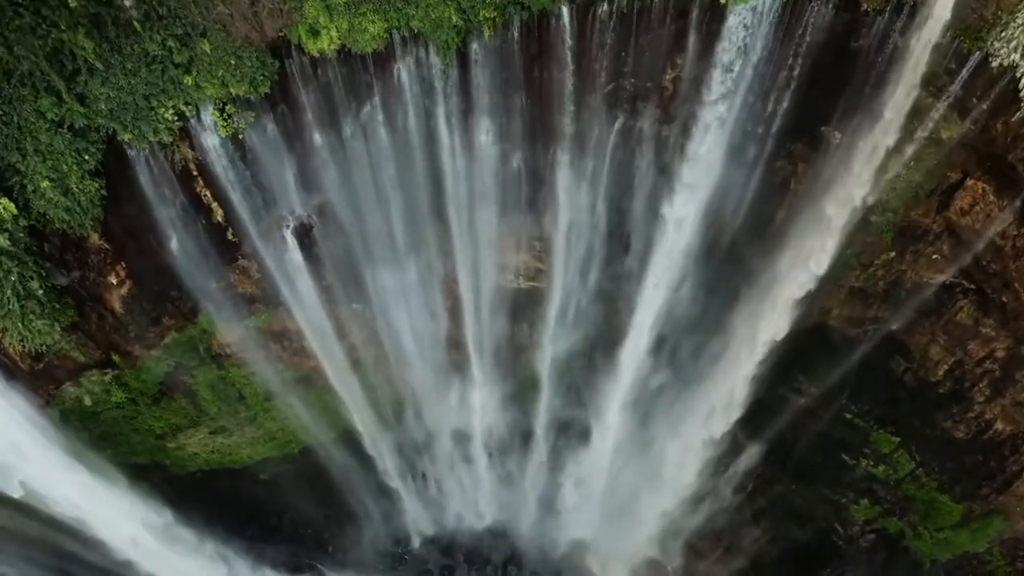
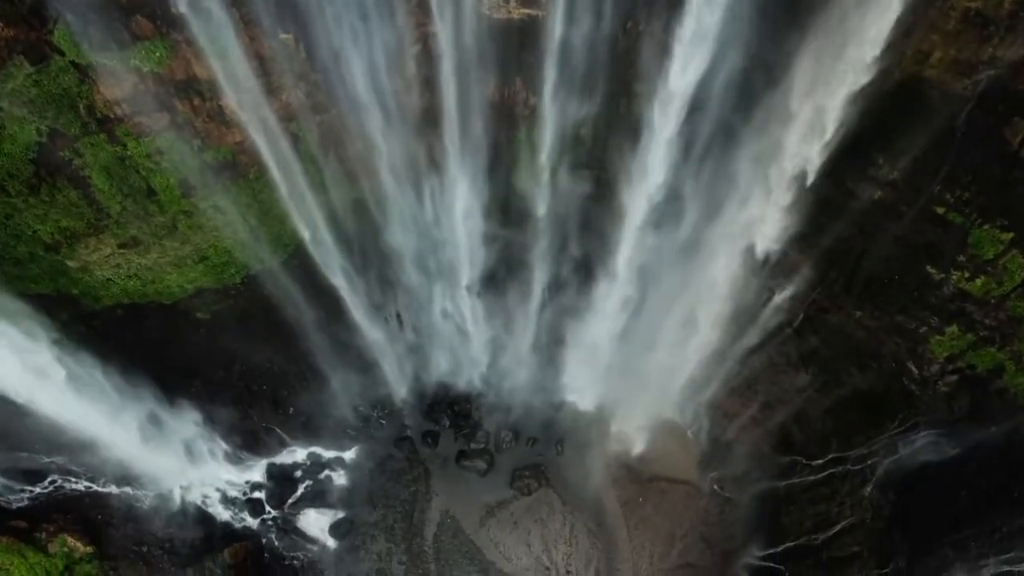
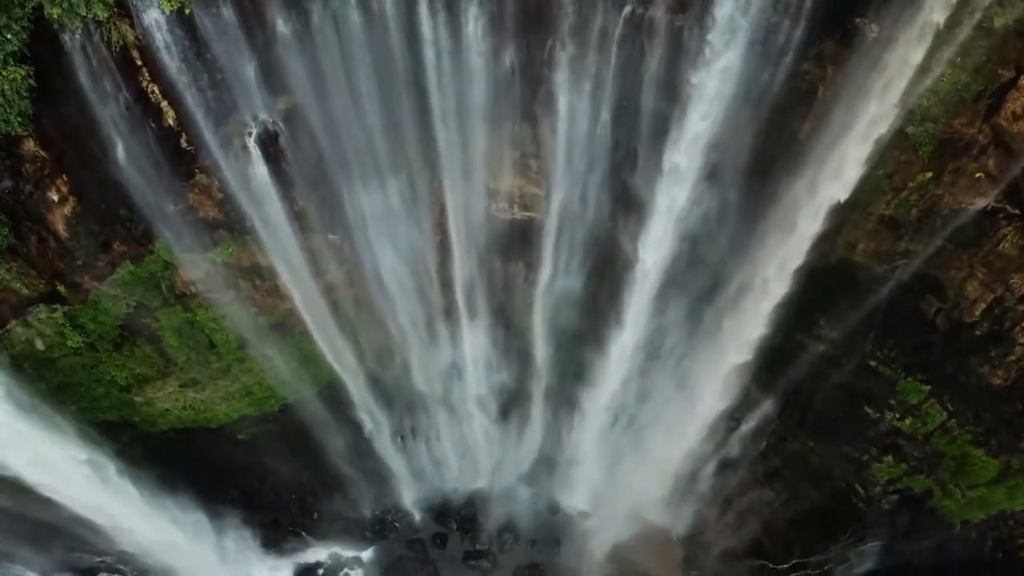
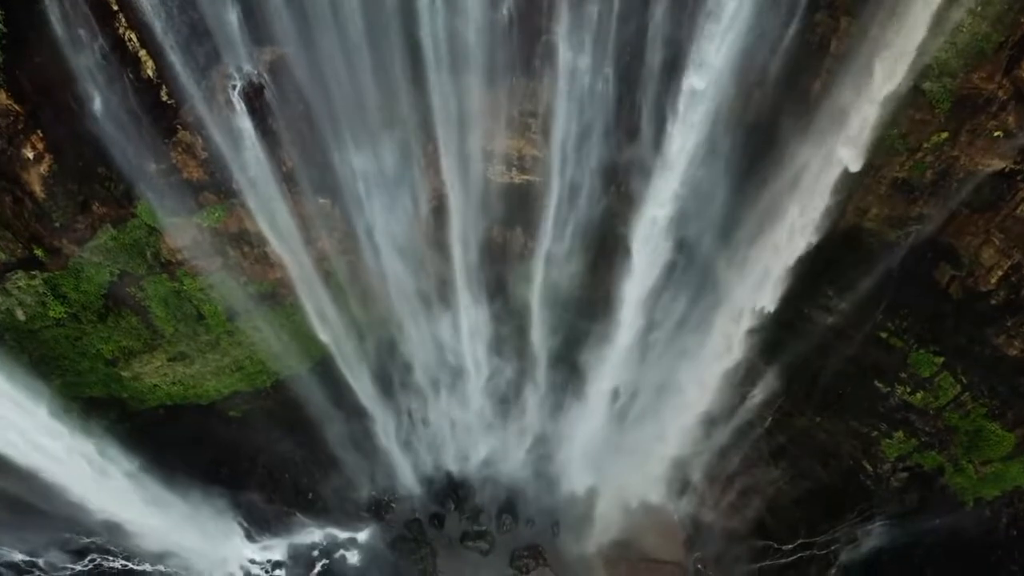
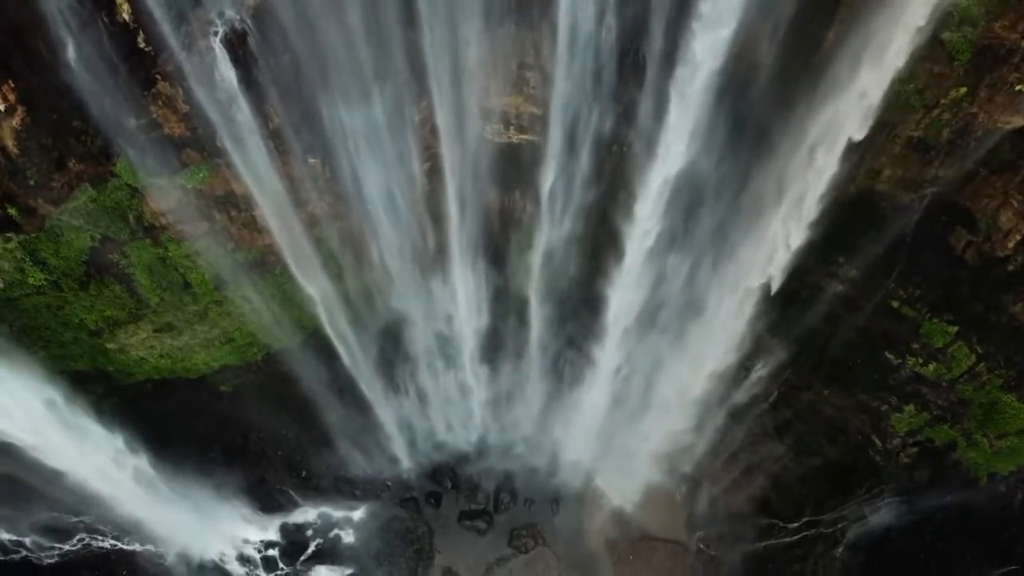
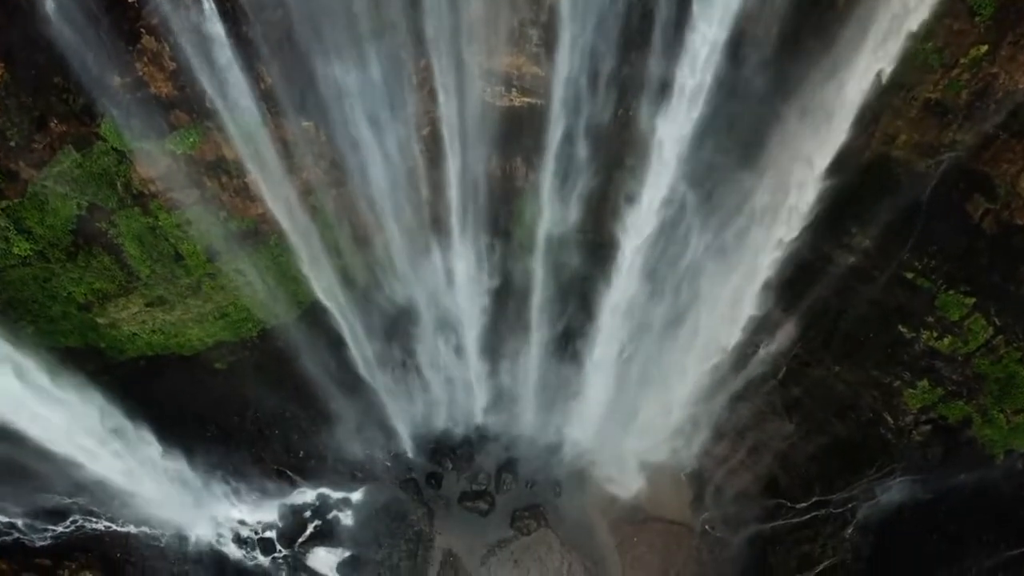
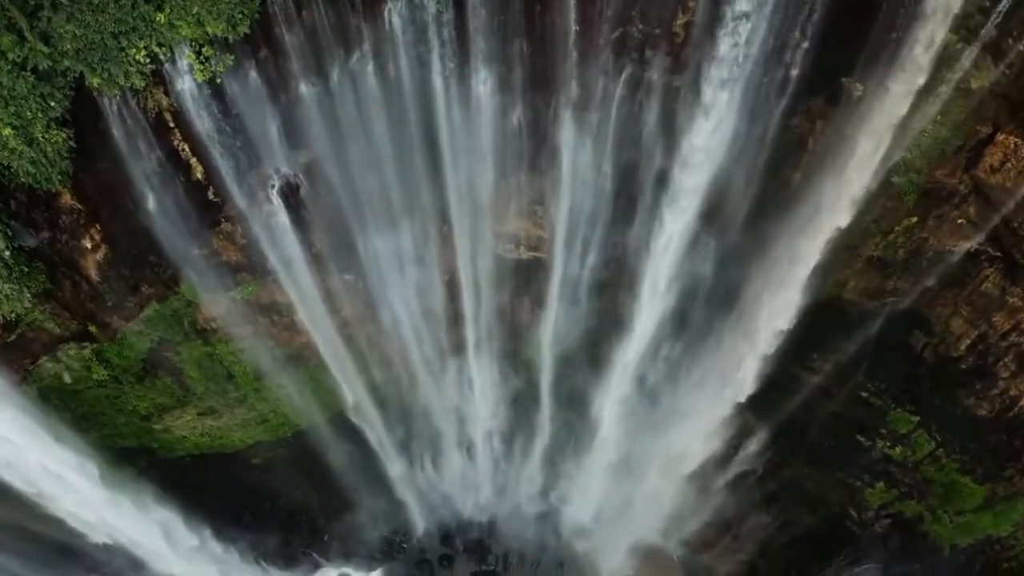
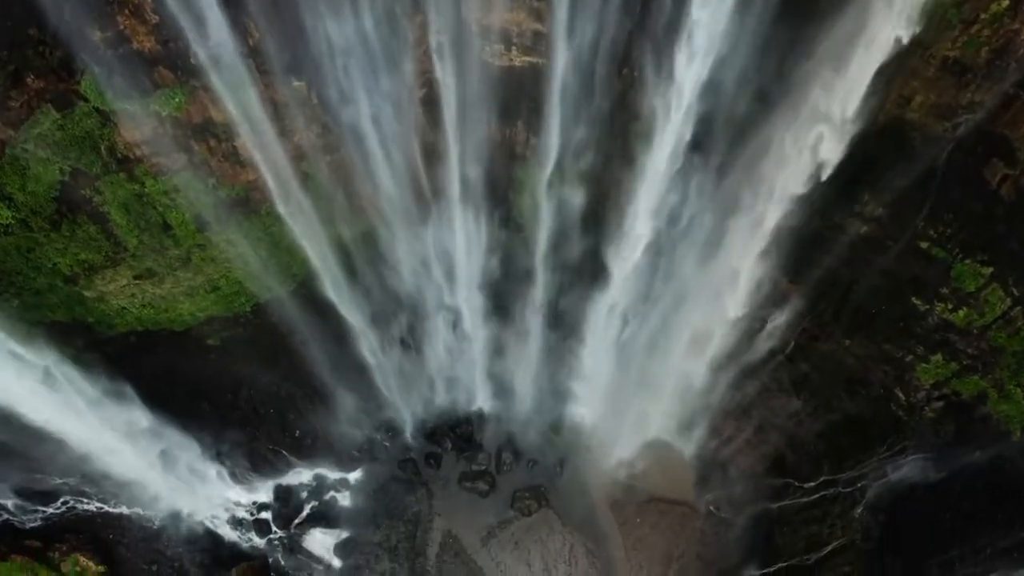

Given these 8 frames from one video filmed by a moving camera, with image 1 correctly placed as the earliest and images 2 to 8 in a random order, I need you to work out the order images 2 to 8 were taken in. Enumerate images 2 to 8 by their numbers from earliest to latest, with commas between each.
7, 3, 4, 5, 6, 8, 2
